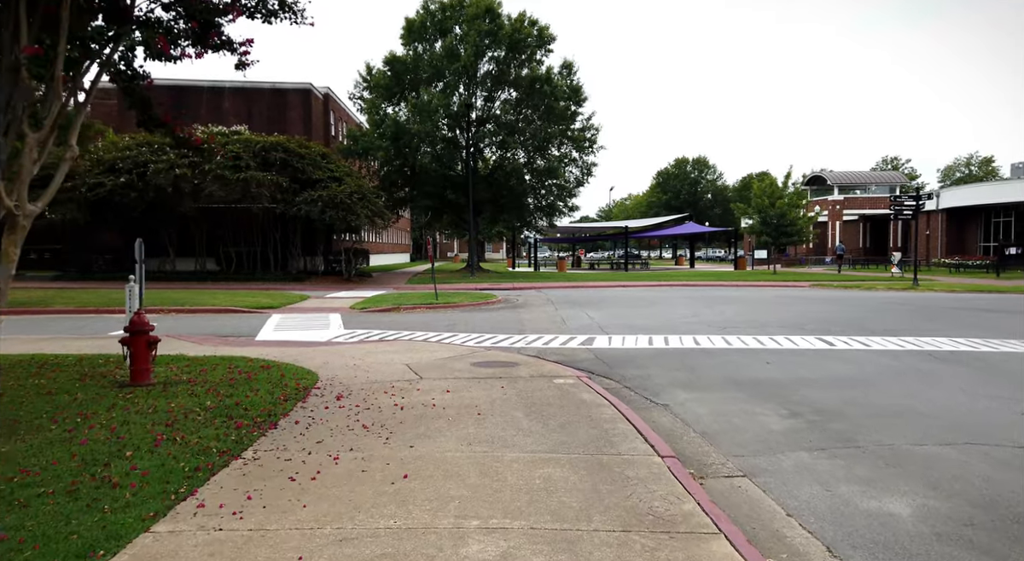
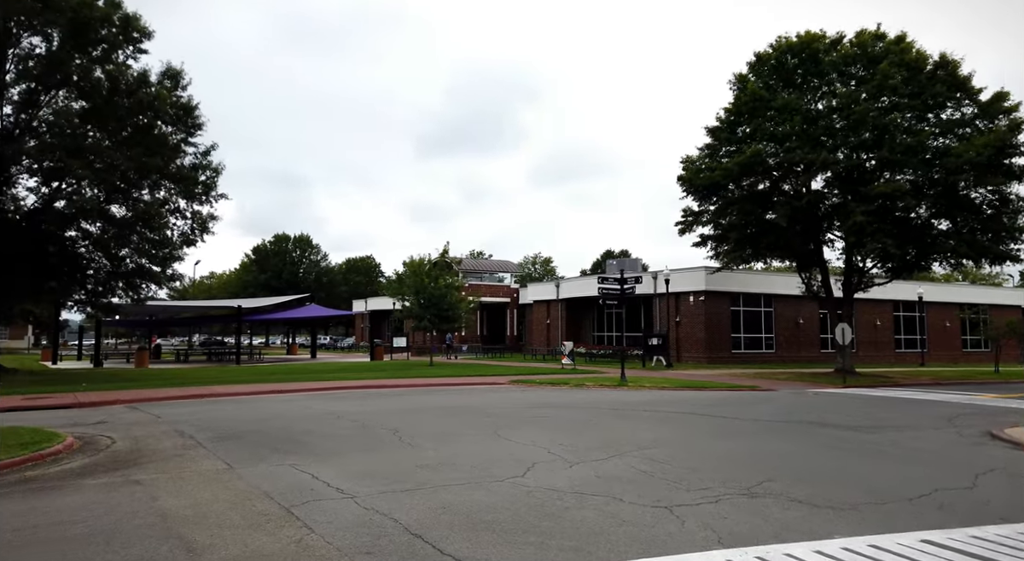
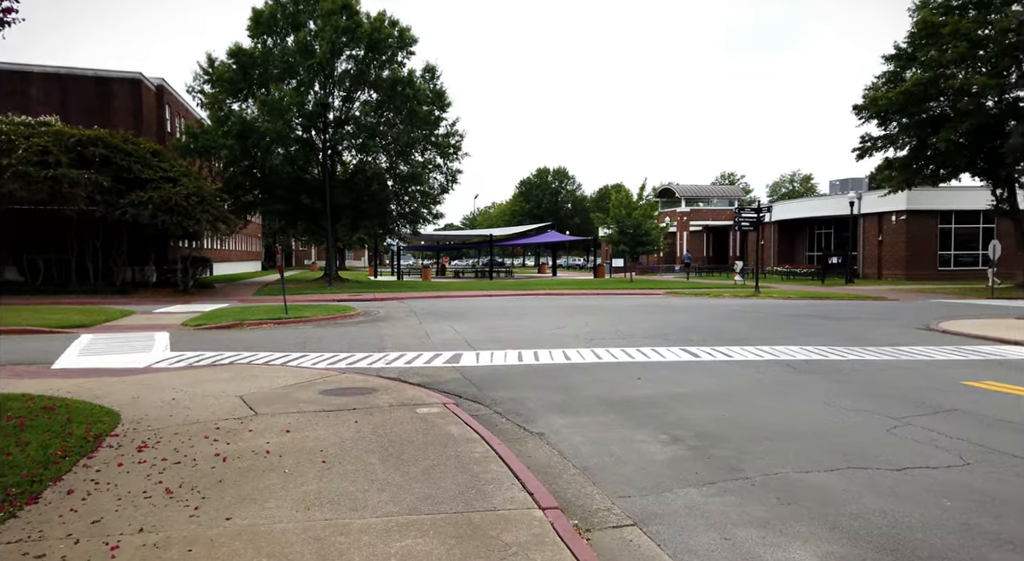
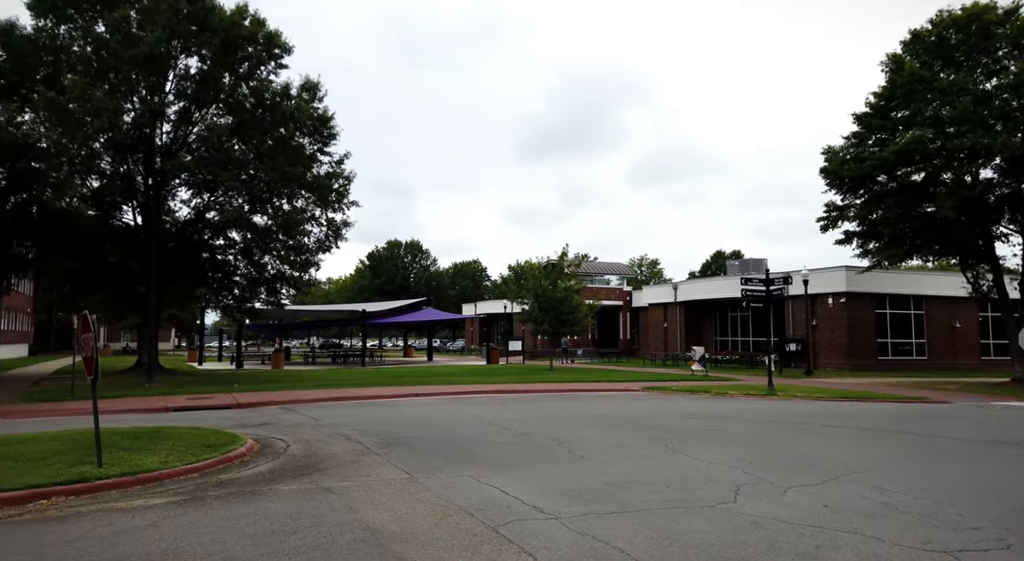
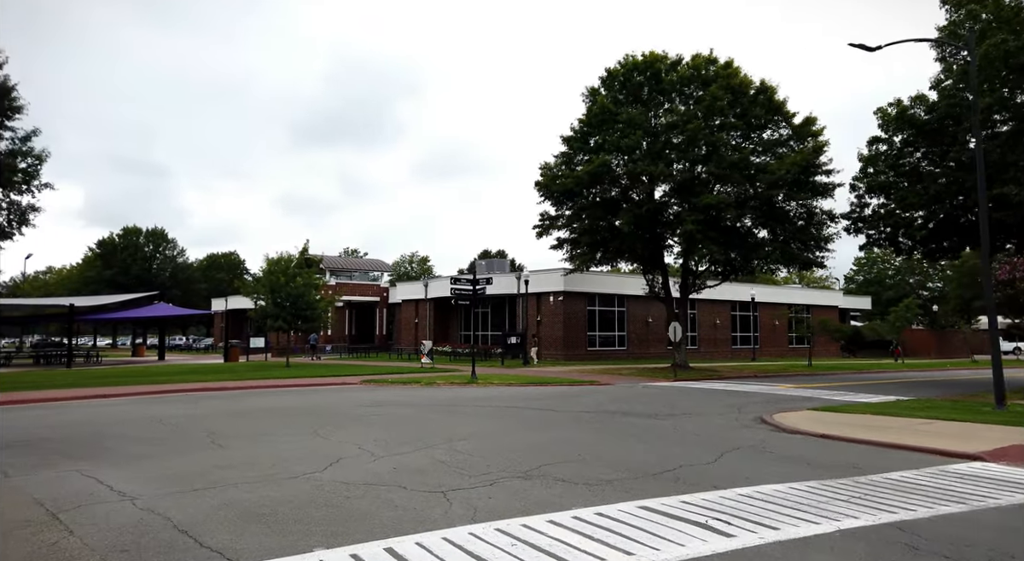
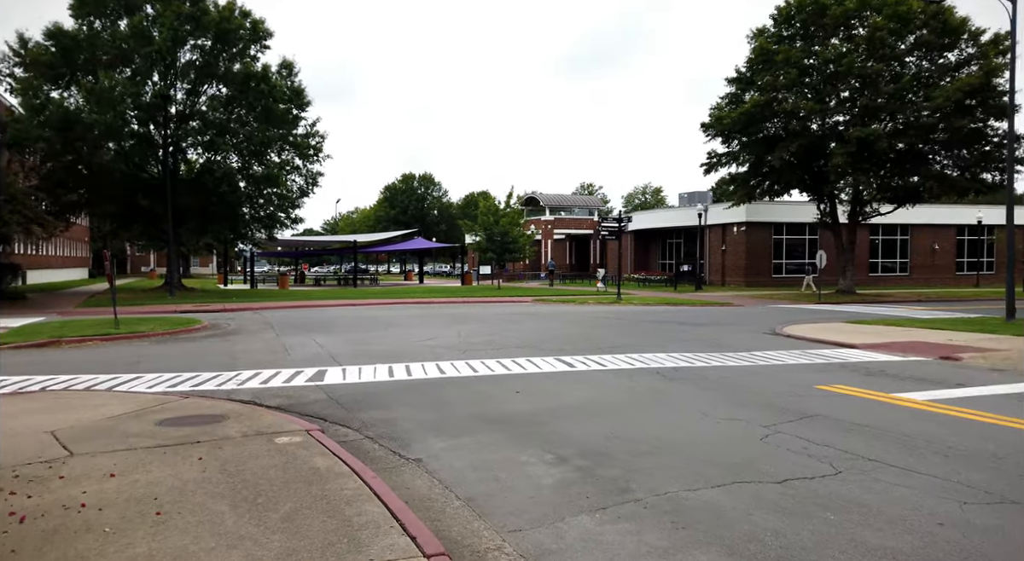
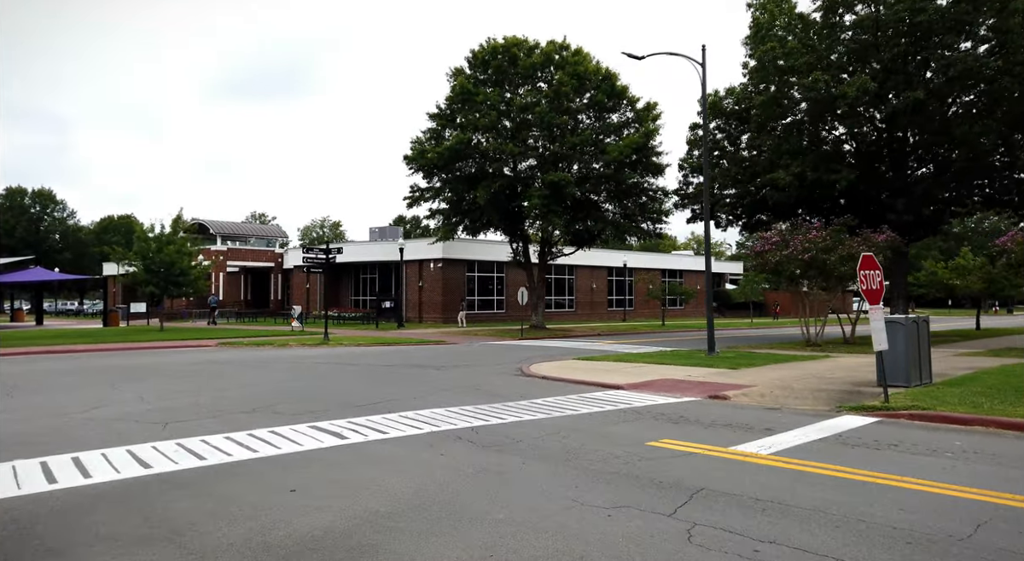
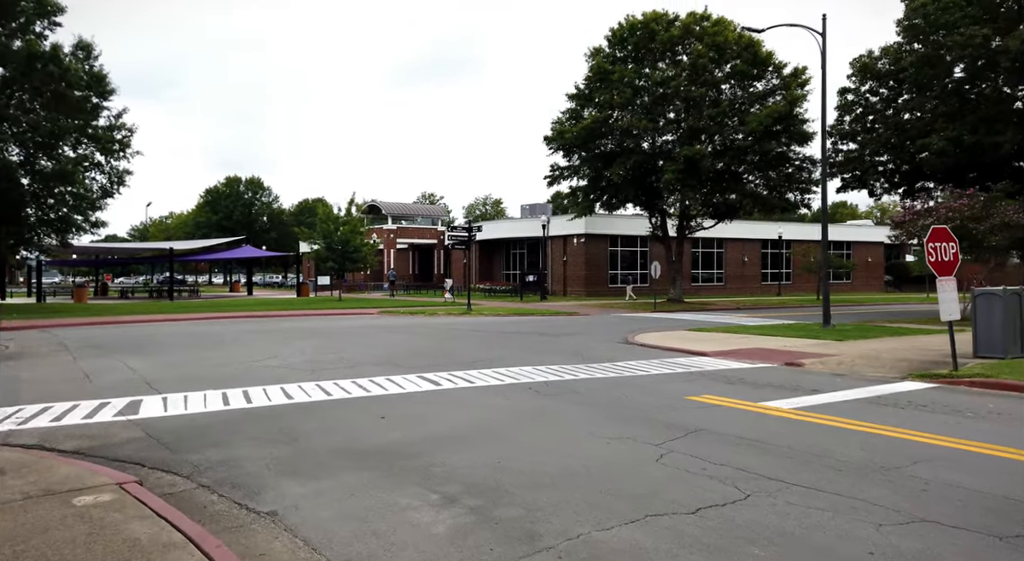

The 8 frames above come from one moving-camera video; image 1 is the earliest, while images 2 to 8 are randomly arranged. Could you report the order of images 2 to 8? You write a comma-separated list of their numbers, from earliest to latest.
3, 6, 8, 7, 5, 2, 4
